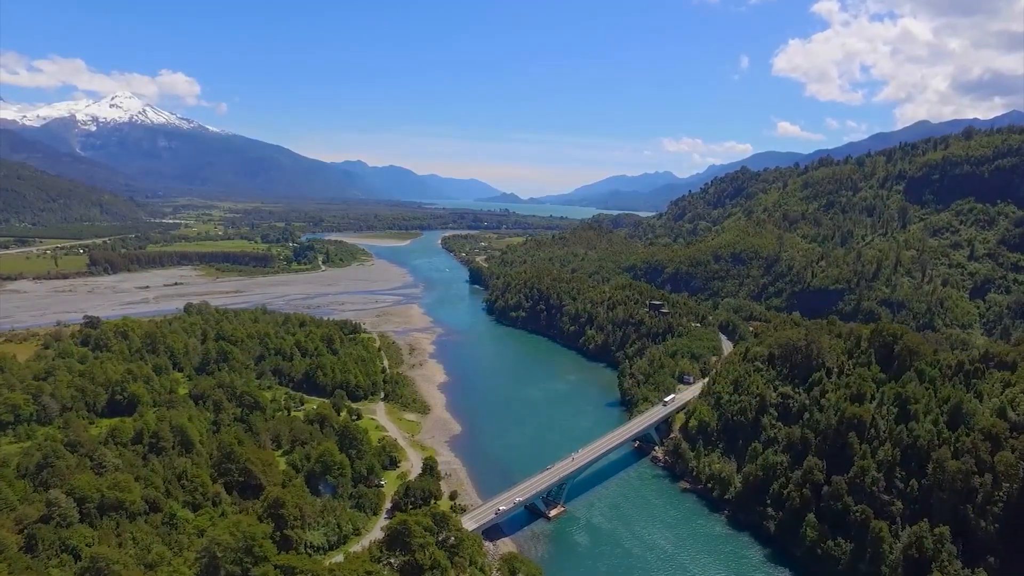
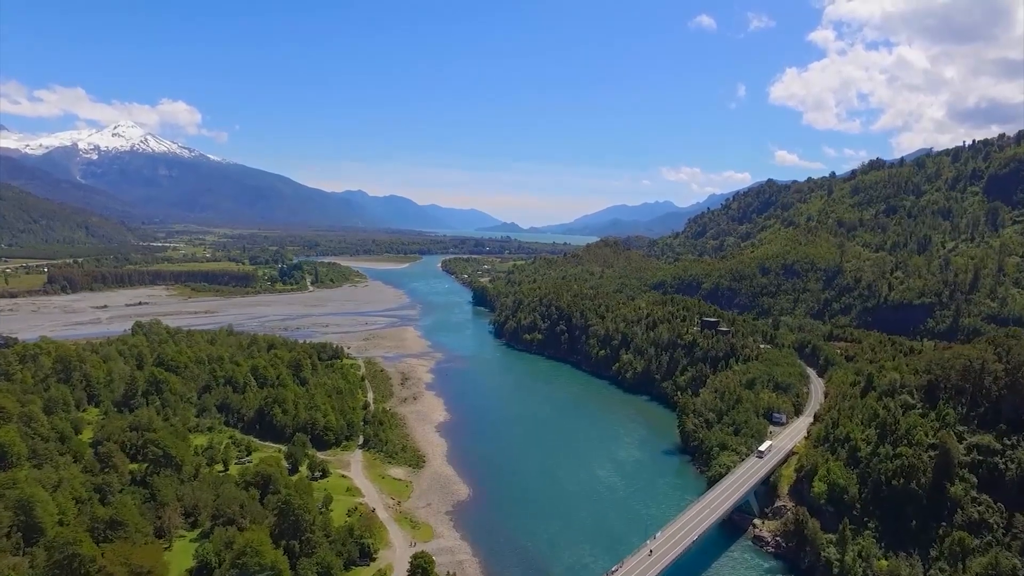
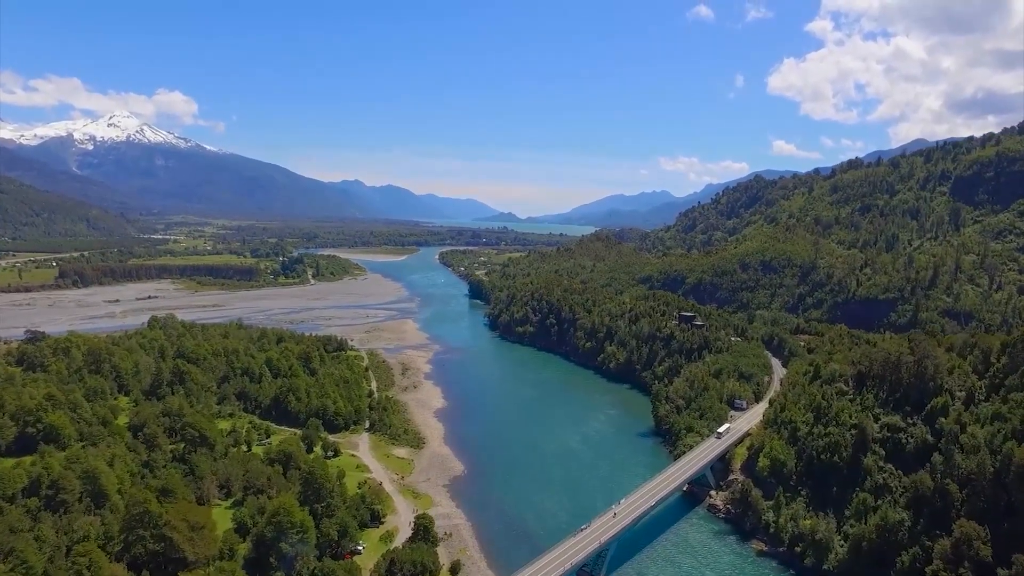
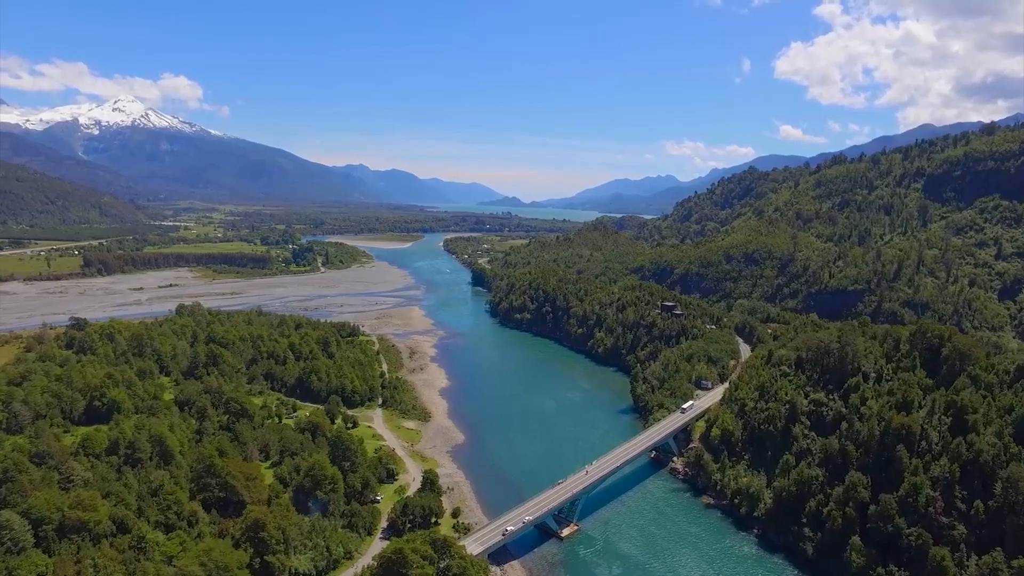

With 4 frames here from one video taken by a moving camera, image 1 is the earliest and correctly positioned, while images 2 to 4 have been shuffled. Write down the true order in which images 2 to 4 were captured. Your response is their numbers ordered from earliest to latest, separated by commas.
4, 3, 2
